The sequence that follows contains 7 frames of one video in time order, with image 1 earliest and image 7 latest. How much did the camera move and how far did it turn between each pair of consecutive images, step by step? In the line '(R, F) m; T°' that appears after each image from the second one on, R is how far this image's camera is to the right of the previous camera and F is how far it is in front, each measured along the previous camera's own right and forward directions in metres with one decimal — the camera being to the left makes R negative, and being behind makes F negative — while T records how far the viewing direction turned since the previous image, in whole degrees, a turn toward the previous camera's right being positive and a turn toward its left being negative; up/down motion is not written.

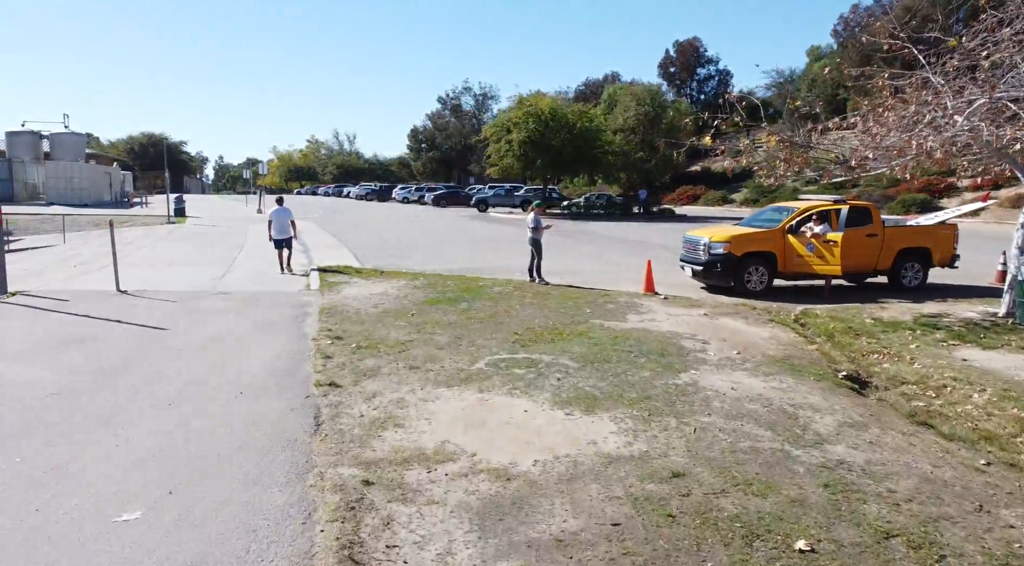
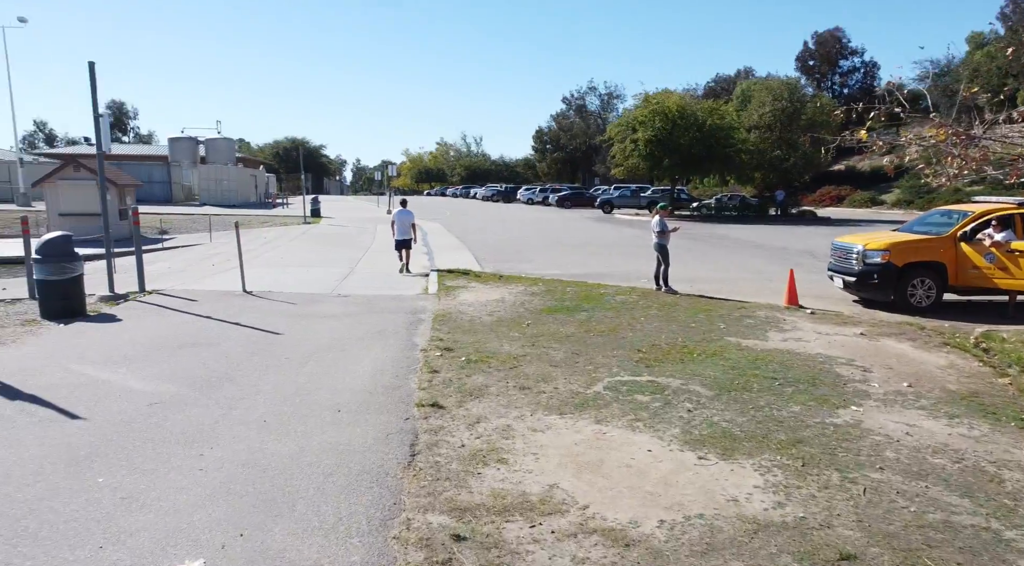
(0.0, +0.7) m; -10°
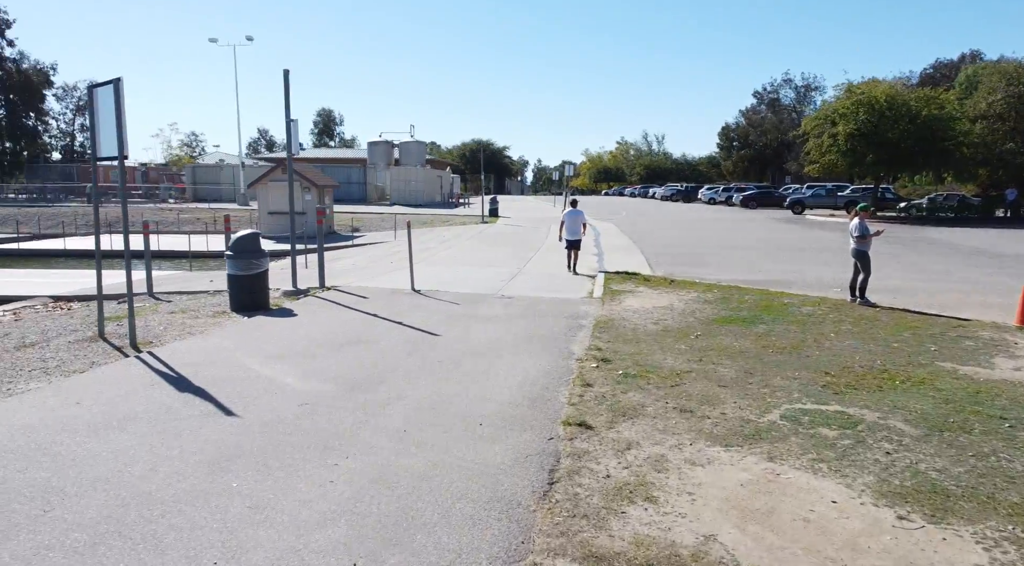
(+0.1, +0.5) m; -14°
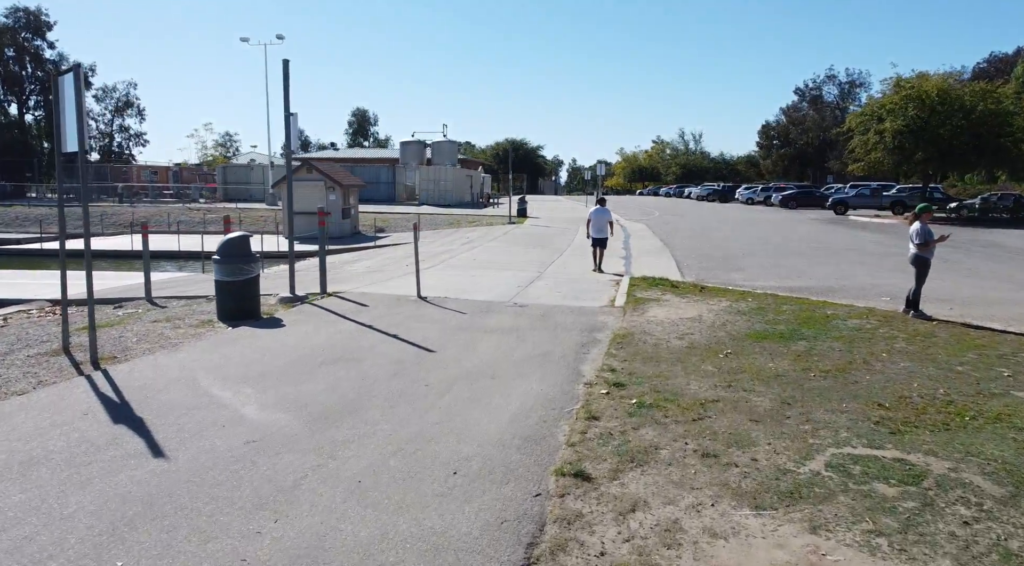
(+0.3, +0.9) m; -3°
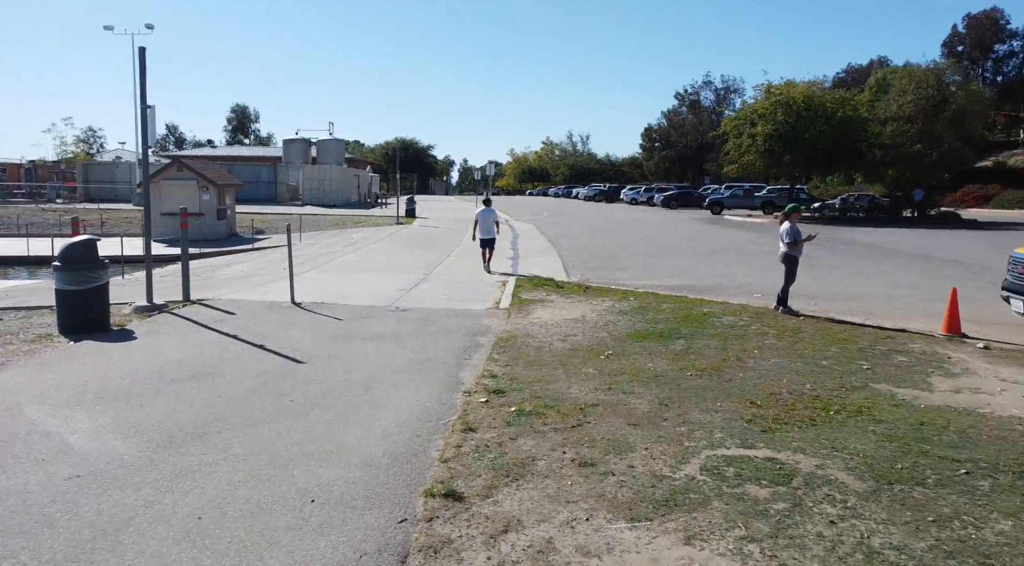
(+0.2, +0.3) m; +8°
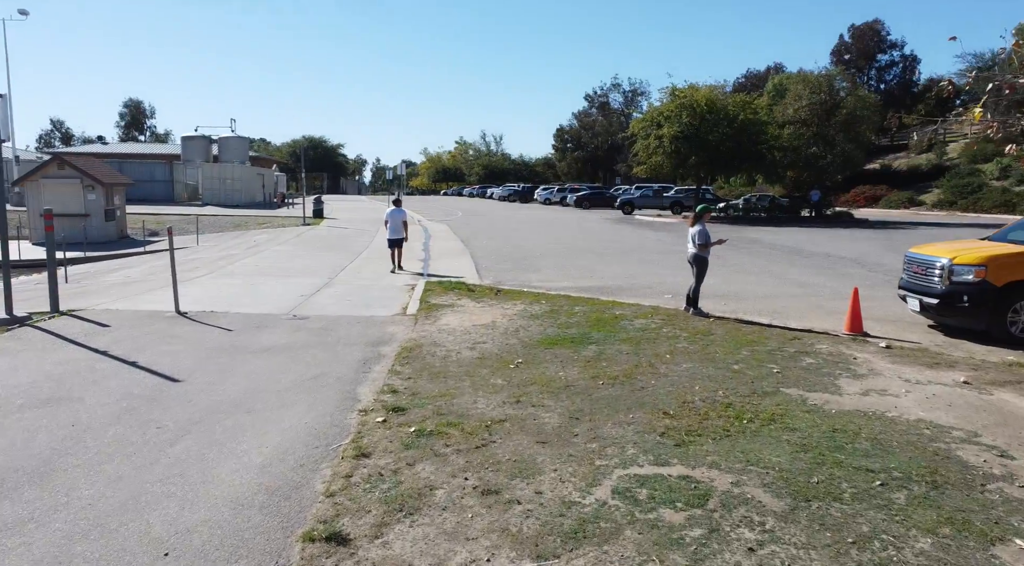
(+0.1, +0.4) m; +7°
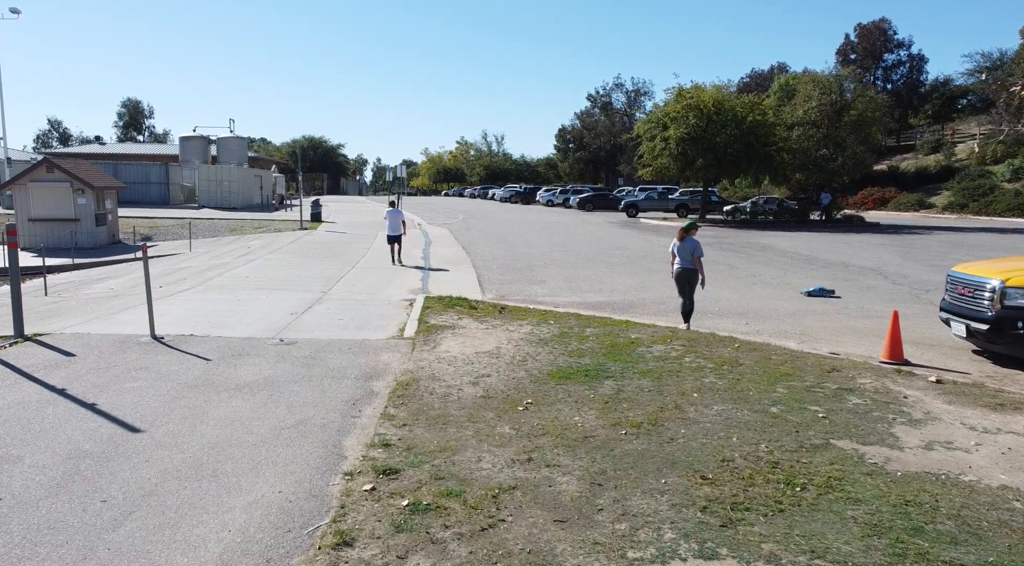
(-0.1, +0.8) m; 0°
